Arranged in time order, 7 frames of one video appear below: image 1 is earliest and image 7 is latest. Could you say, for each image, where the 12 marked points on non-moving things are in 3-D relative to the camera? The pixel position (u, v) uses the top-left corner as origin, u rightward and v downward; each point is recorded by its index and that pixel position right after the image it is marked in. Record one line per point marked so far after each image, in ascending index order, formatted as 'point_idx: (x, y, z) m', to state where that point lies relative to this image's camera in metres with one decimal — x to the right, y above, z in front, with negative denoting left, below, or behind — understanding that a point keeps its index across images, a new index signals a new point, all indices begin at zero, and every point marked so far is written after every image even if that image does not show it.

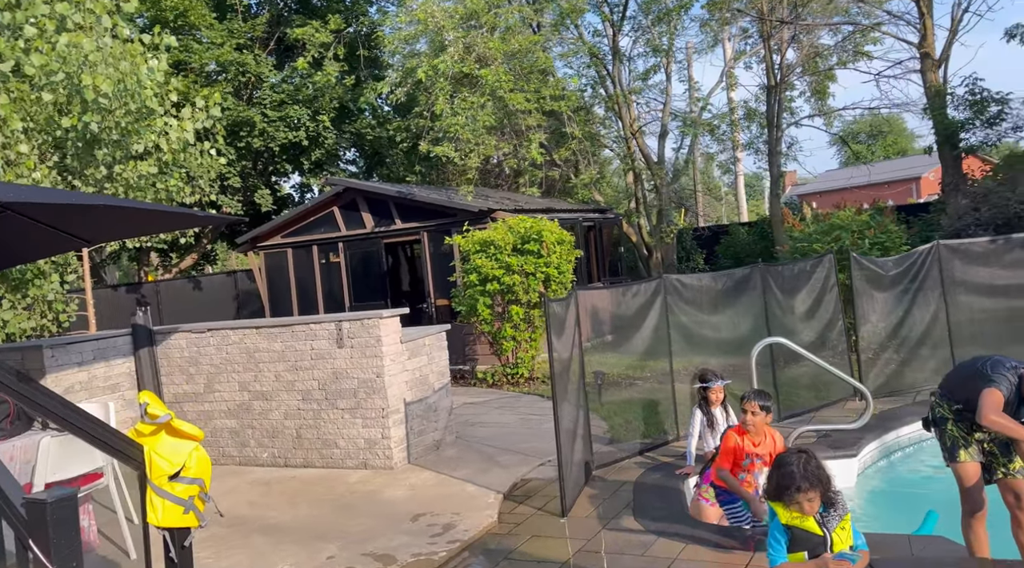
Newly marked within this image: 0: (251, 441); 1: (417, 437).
0: (-2.5, -1.5, +7.9) m
1: (-0.9, -1.4, +7.6) m
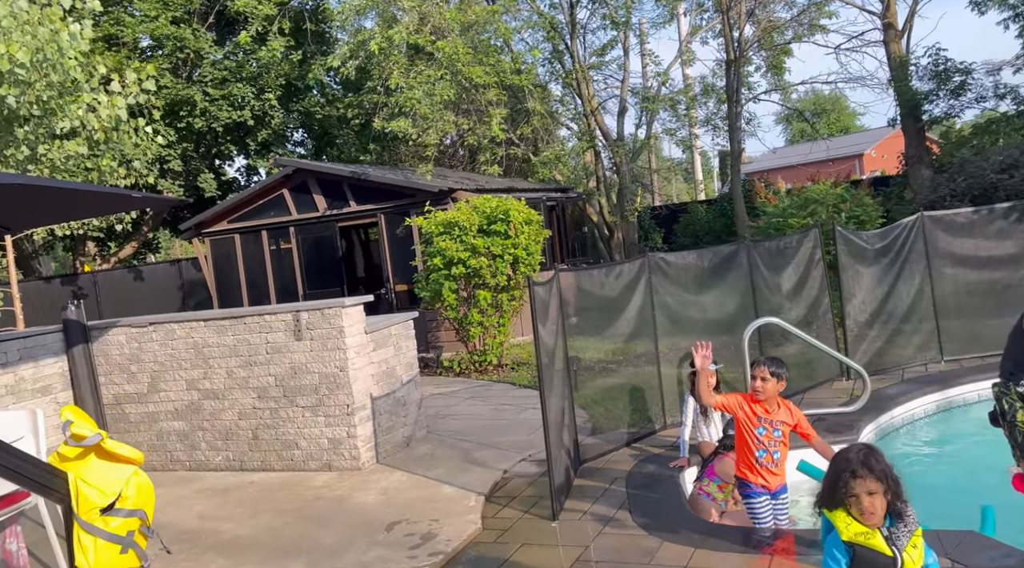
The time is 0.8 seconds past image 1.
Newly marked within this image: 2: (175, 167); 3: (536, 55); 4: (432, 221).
0: (-2.7, -1.4, +7.3) m
1: (-1.1, -1.3, +7.0) m
2: (-6.9, +2.4, +17.0) m
3: (+0.5, +5.0, +18.1) m
4: (-1.0, +0.8, +10.5) m
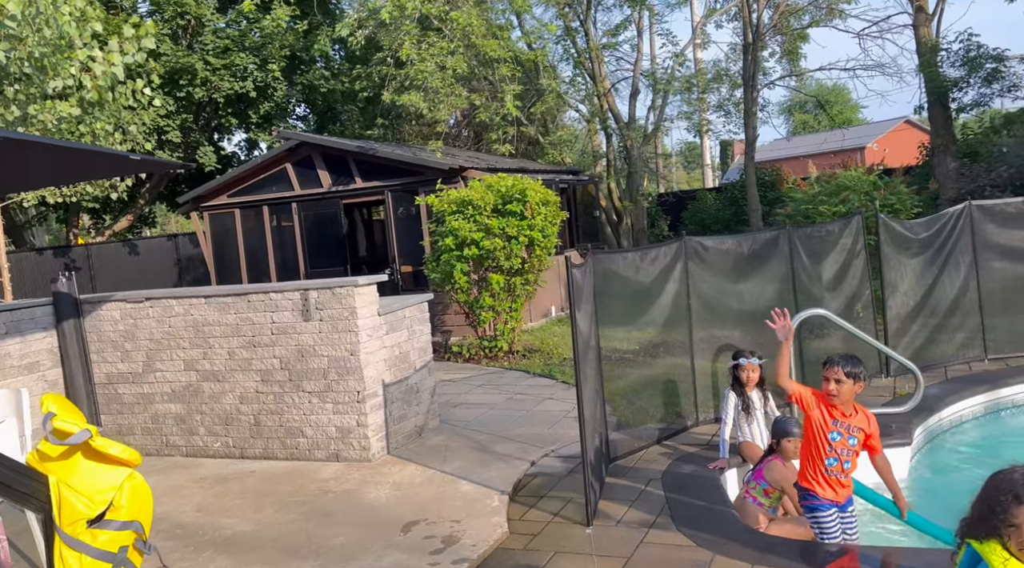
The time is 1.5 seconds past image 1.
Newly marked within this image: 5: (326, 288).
0: (-2.6, -1.2, +6.8) m
1: (-0.9, -1.1, +6.6) m
2: (-6.7, +2.9, +16.5) m
3: (+0.8, +5.3, +17.6) m
4: (-0.8, +1.0, +10.1) m
5: (-1.4, 0.0, +6.2) m
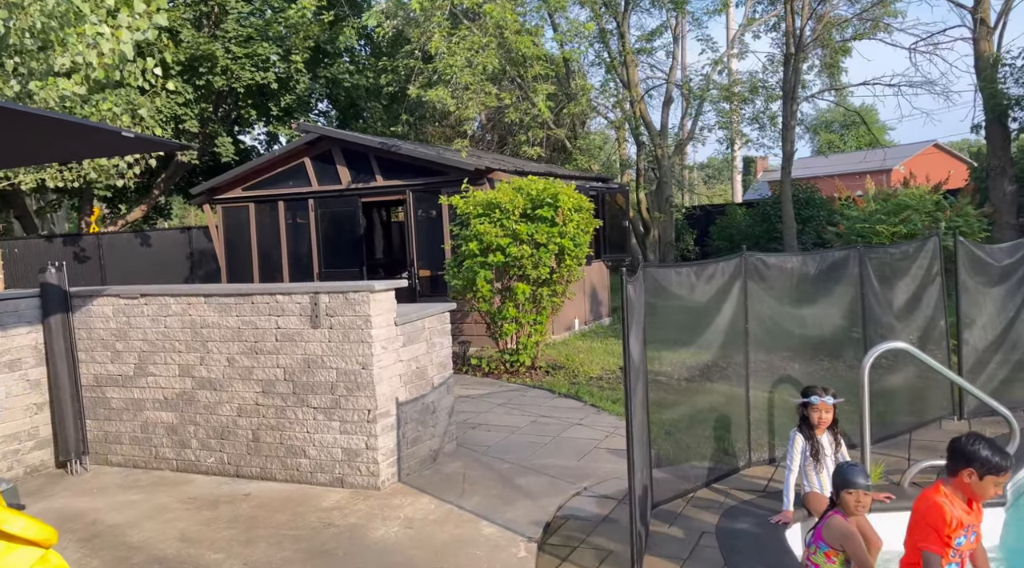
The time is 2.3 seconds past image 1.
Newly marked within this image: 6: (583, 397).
0: (-2.4, -1.2, +6.2) m
1: (-0.7, -1.2, +5.9) m
2: (-6.2, +3.0, +15.9) m
3: (+1.5, +5.1, +16.9) m
4: (-0.5, +0.9, +9.4) m
5: (-1.2, -0.1, +5.6) m
6: (+0.7, -1.1, +8.2) m
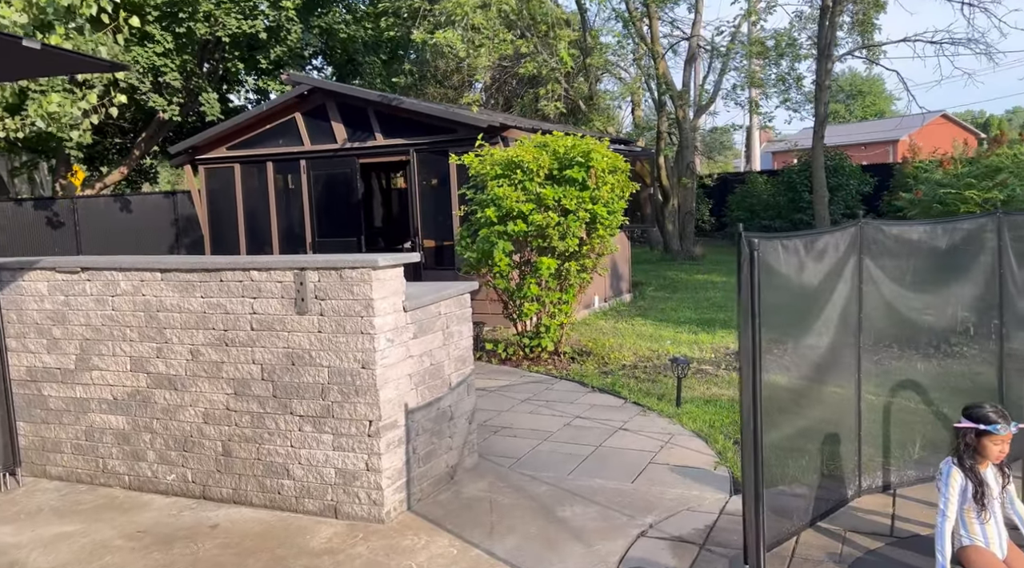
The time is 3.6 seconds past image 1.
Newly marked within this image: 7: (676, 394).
0: (-2.2, -1.0, +4.9) m
1: (-0.5, -1.0, +4.6) m
2: (-6.0, +3.6, +14.5) m
3: (+1.7, +5.6, +15.4) m
4: (-0.3, +1.2, +8.1) m
5: (-0.9, +0.1, +4.3) m
6: (+0.9, -0.9, +6.9) m
7: (+1.3, -0.9, +6.4) m
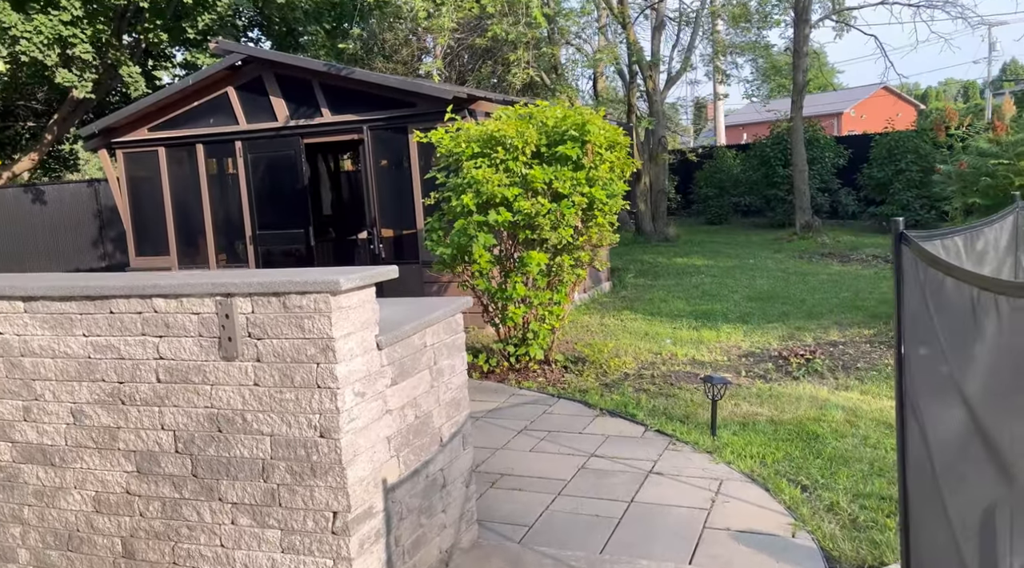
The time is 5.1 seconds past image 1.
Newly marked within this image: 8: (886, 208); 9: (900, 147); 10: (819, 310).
0: (-2.1, -1.1, +3.5) m
1: (-0.4, -1.1, +3.3) m
2: (-6.6, +3.5, +12.7) m
3: (+0.9, +5.9, +14.1) m
4: (-0.4, +1.2, +6.7) m
5: (-0.9, 0.0, +2.9) m
6: (+0.9, -0.9, +5.7) m
7: (+1.2, -0.9, +5.2) m
8: (+7.5, +1.5, +16.7) m
9: (+7.8, +2.8, +16.6) m
10: (+3.4, -0.3, +9.2) m
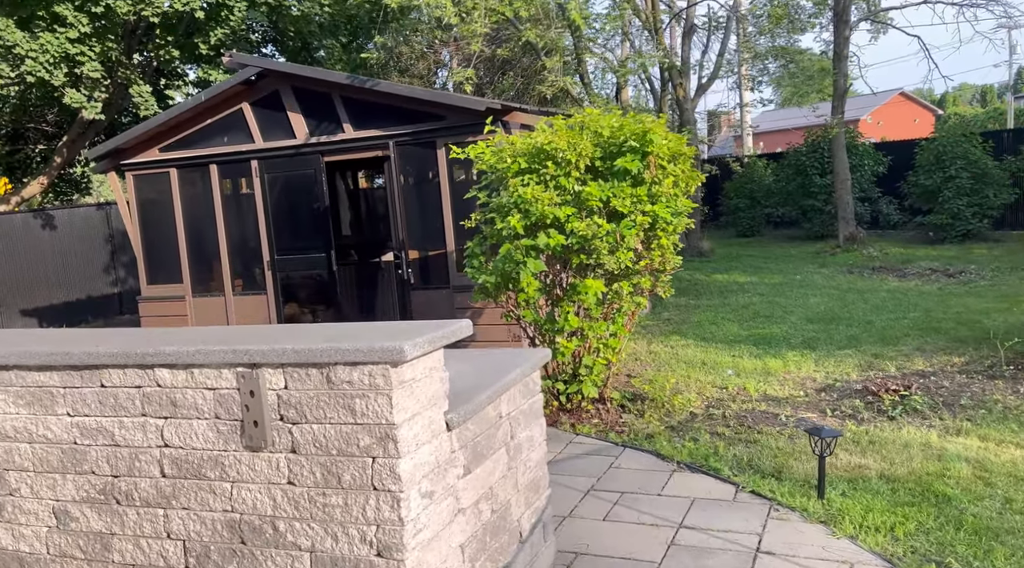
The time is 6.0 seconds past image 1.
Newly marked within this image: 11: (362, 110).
0: (-1.7, -1.4, +2.8) m
1: (-0.1, -1.3, +2.5) m
2: (-6.2, +3.1, +12.1) m
3: (+1.3, +5.5, +13.4) m
4: (-0.1, +1.0, +6.0) m
5: (-0.5, -0.2, +2.2) m
6: (+1.2, -1.1, +4.9) m
7: (+1.6, -1.0, +4.4) m
8: (+8.1, +1.3, +15.8) m
9: (+8.3, +2.5, +15.8) m
10: (+3.8, -0.5, +8.4) m
11: (-1.6, +1.9, +9.1) m
